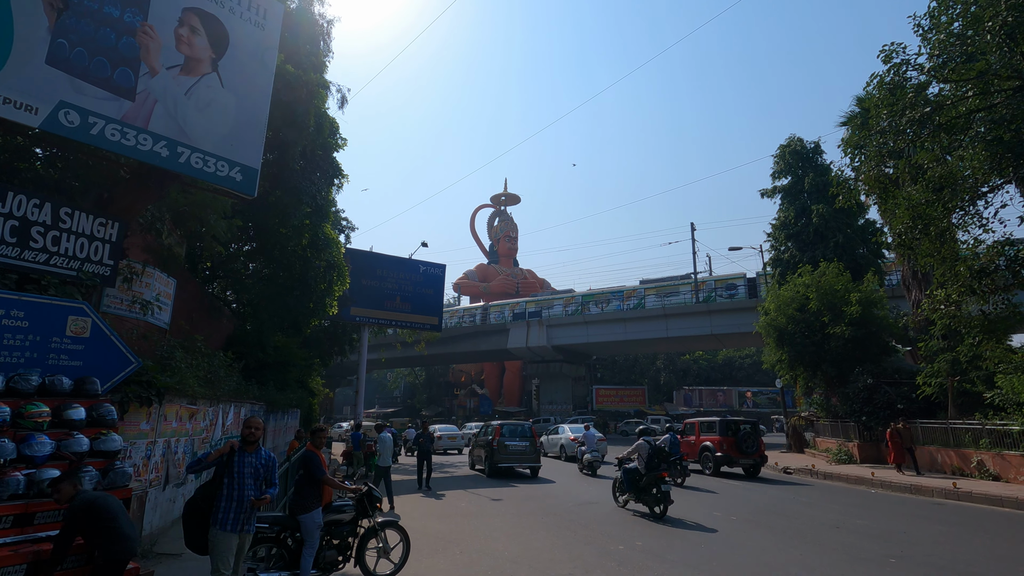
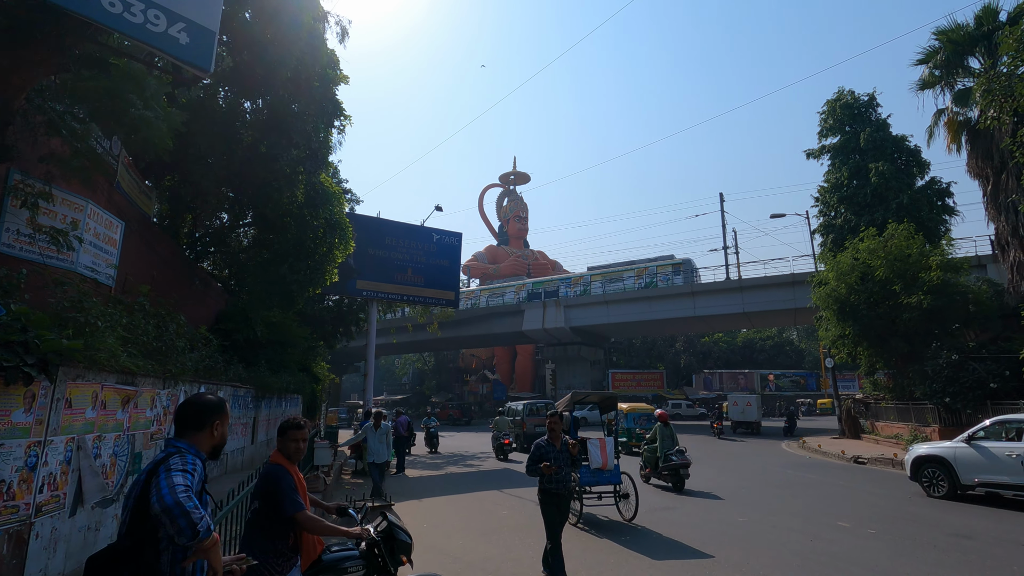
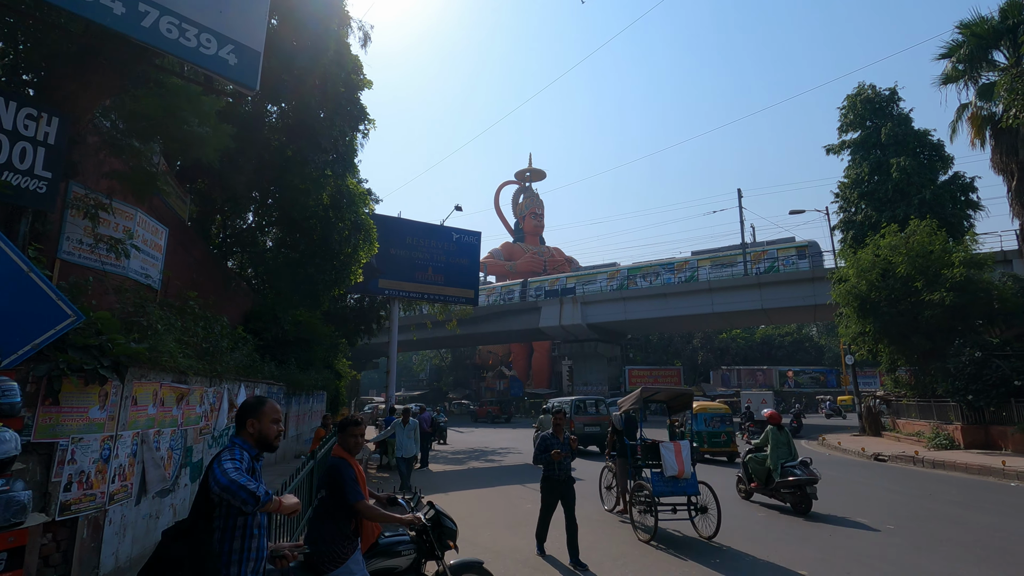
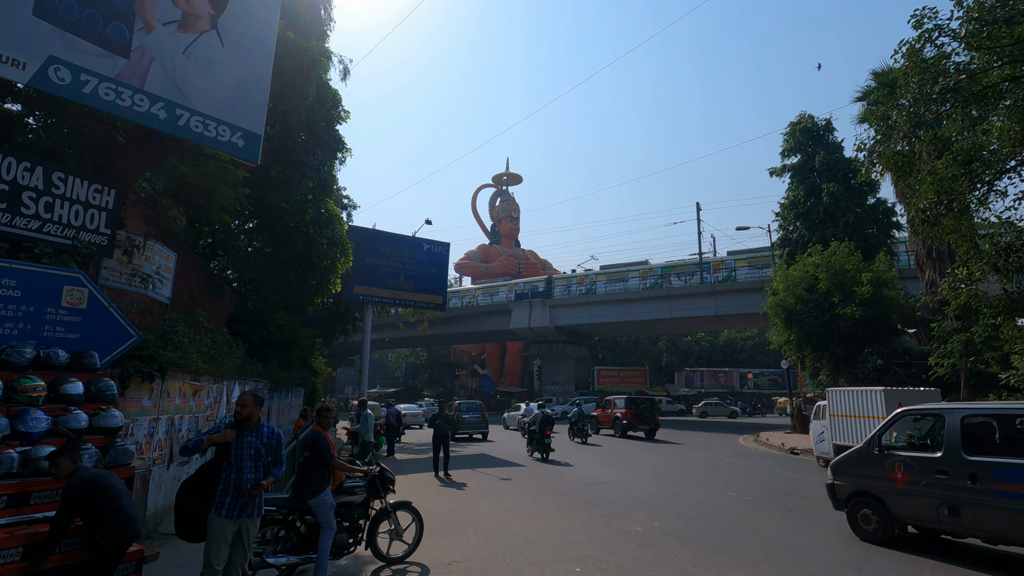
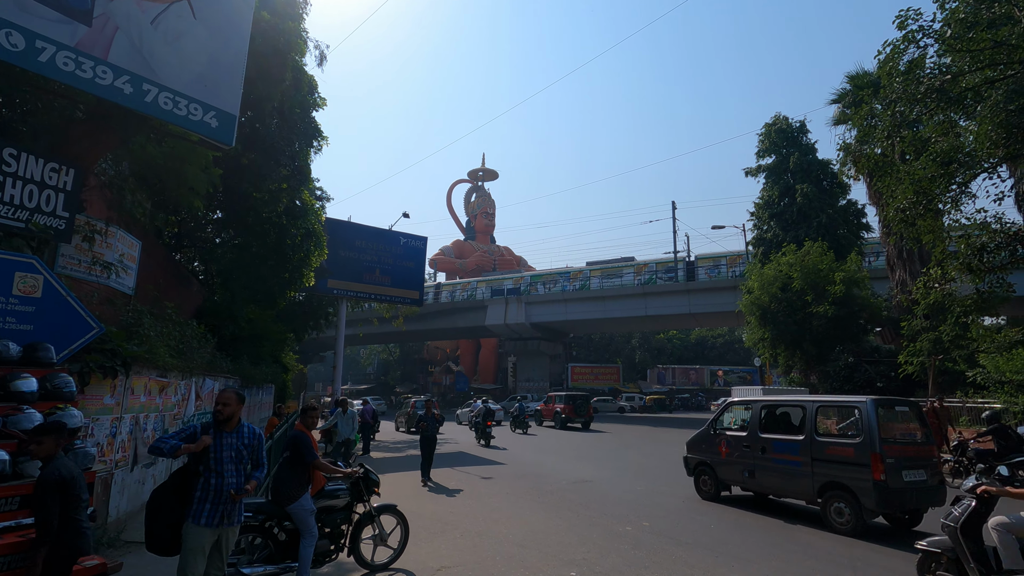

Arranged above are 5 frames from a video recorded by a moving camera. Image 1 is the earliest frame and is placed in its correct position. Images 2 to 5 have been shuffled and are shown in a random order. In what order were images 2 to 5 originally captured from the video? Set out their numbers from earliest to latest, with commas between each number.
4, 5, 3, 2
